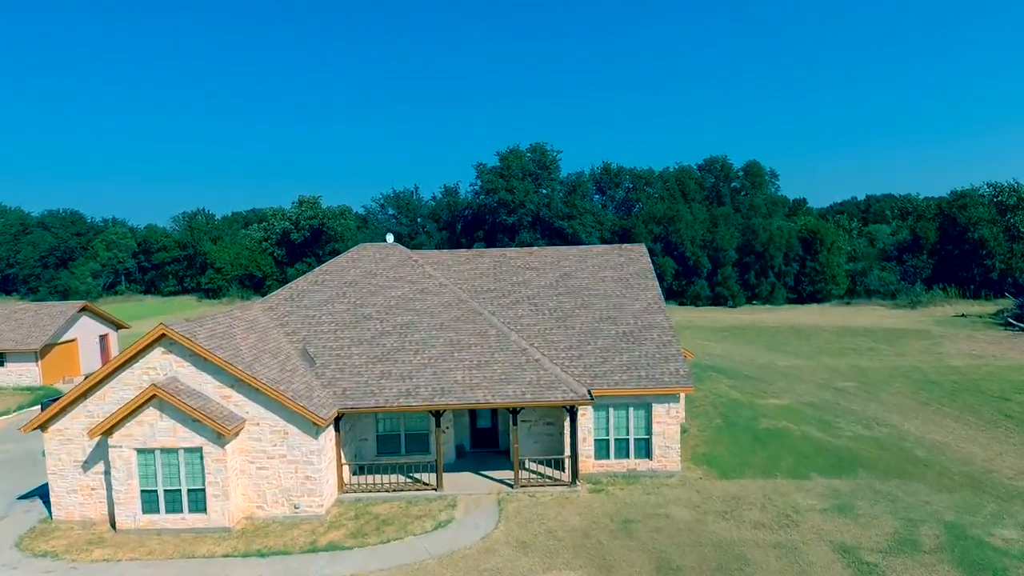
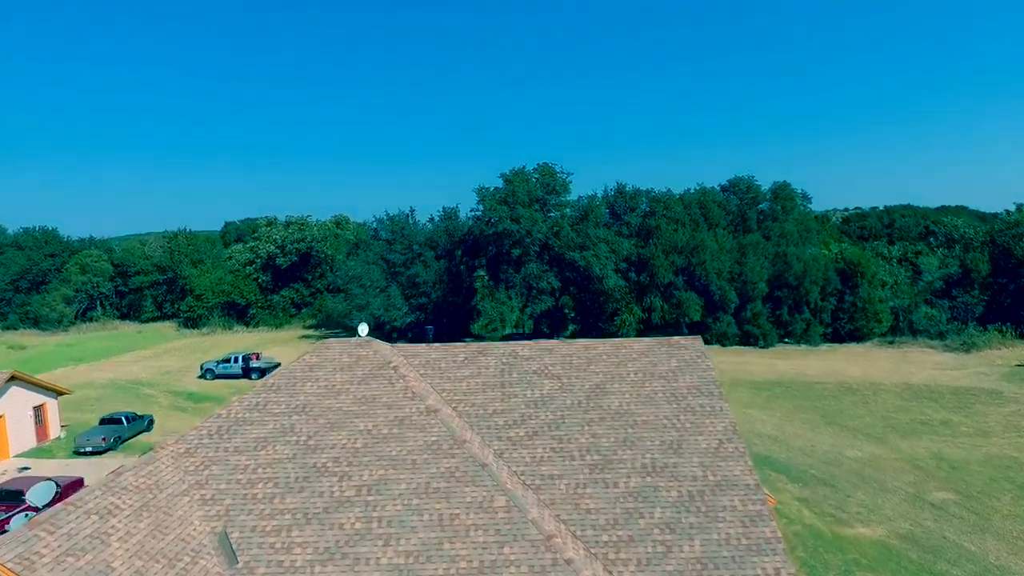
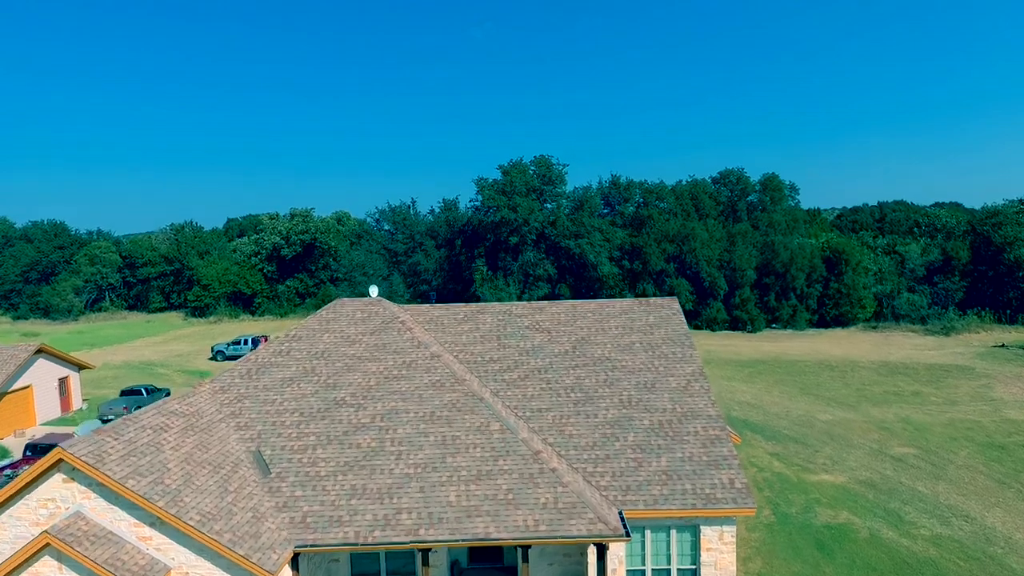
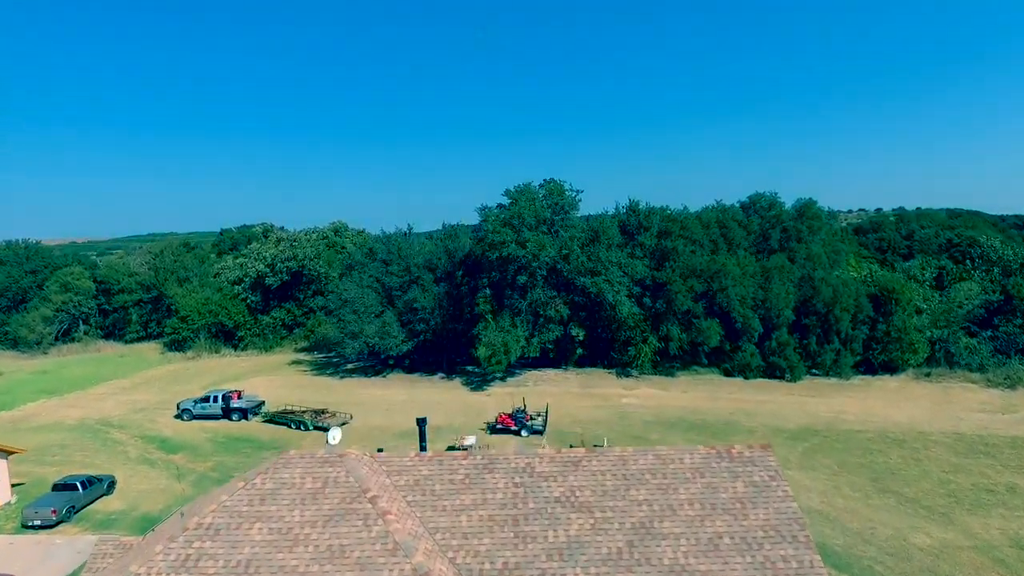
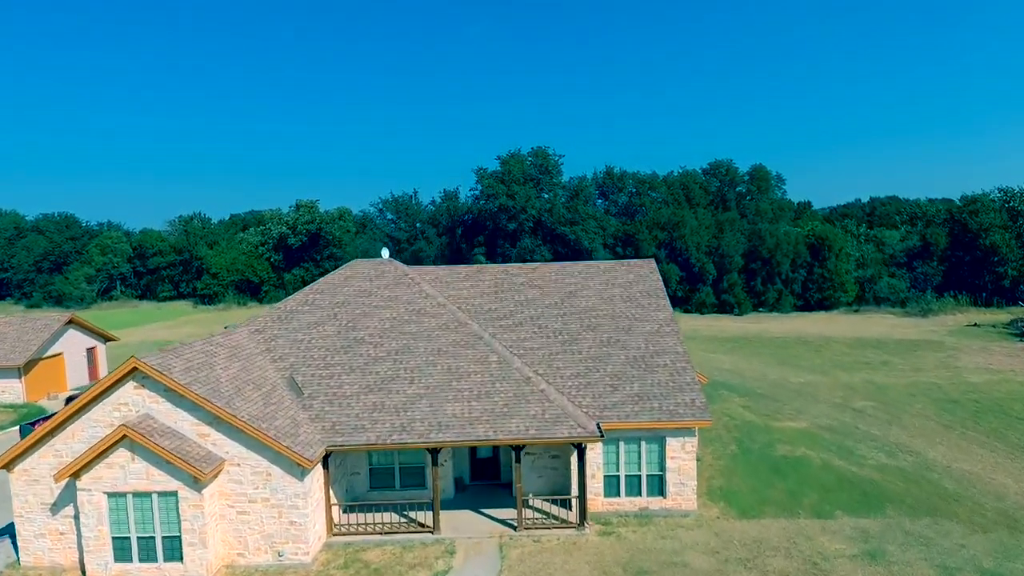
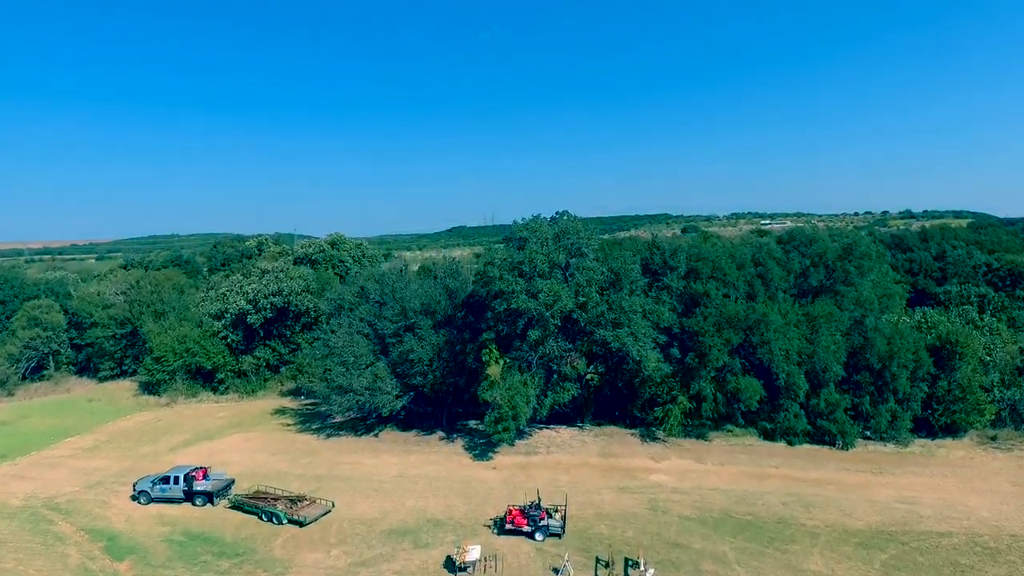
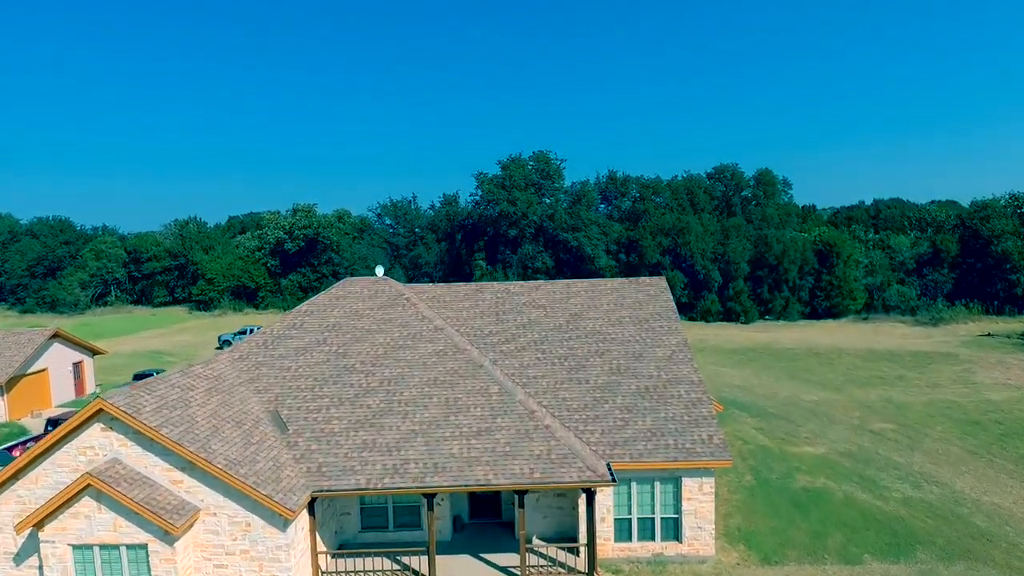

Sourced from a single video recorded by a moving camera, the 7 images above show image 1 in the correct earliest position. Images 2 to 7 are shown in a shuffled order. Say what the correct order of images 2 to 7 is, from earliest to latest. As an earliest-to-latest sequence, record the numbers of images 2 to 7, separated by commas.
5, 7, 3, 2, 4, 6
